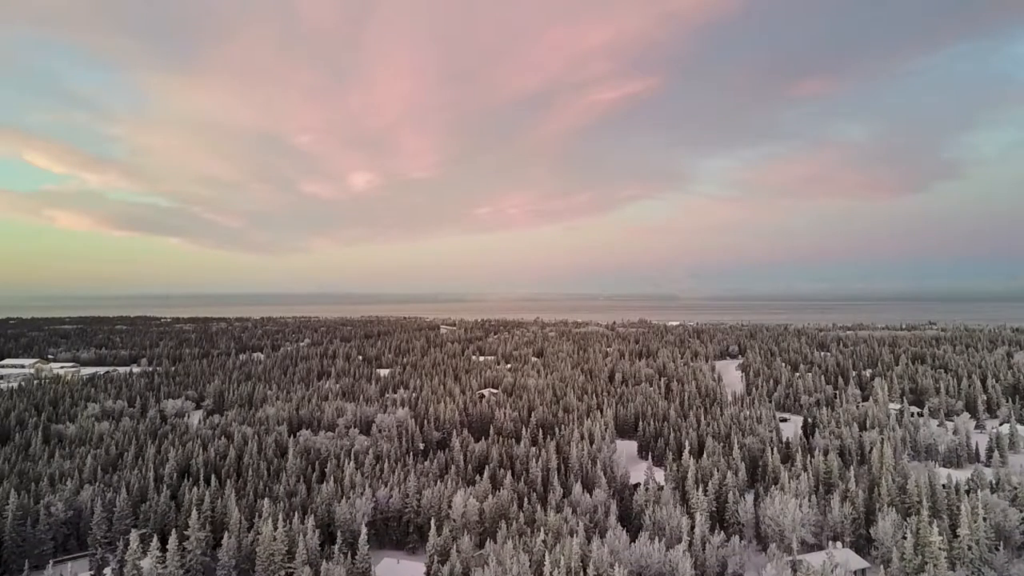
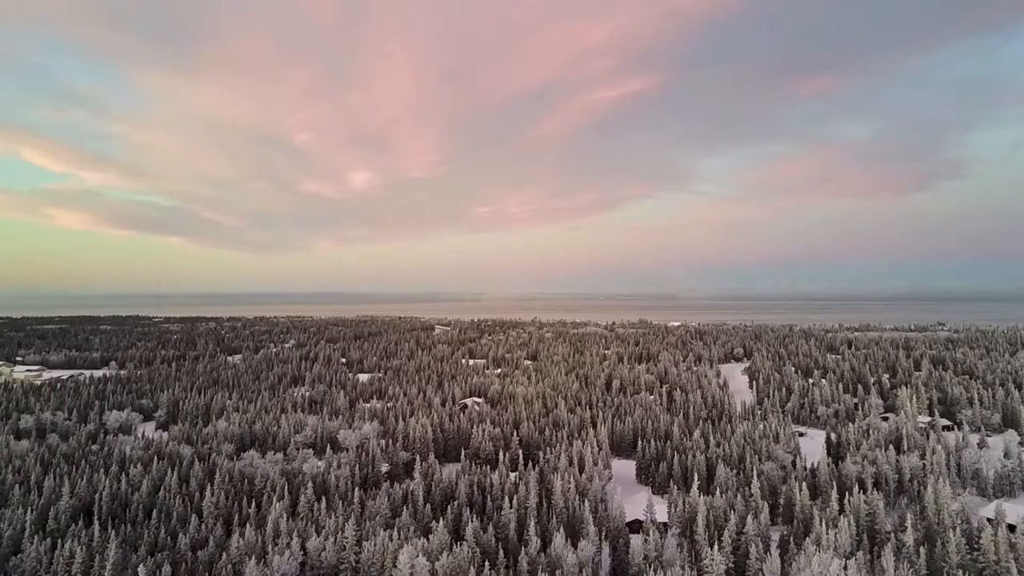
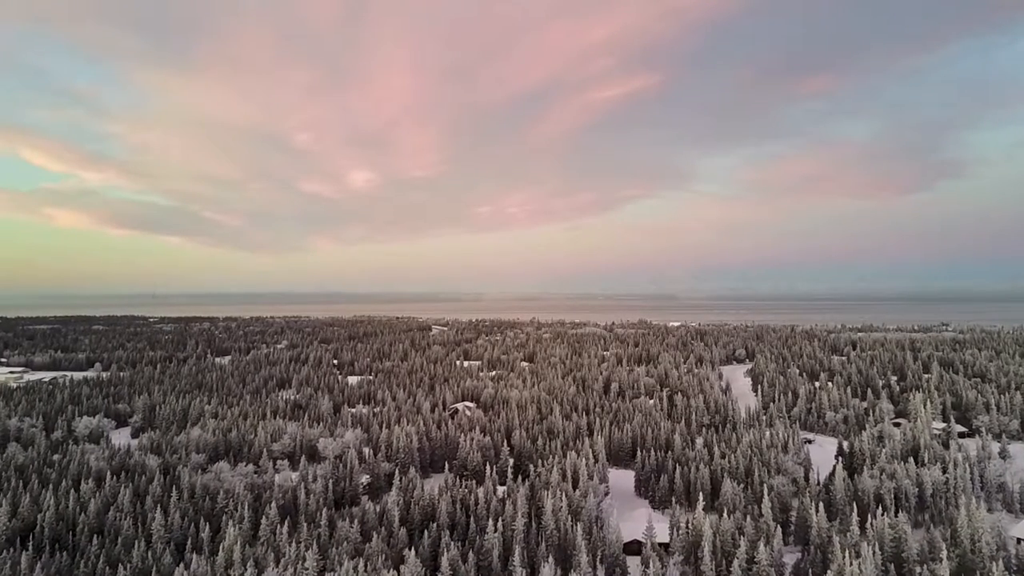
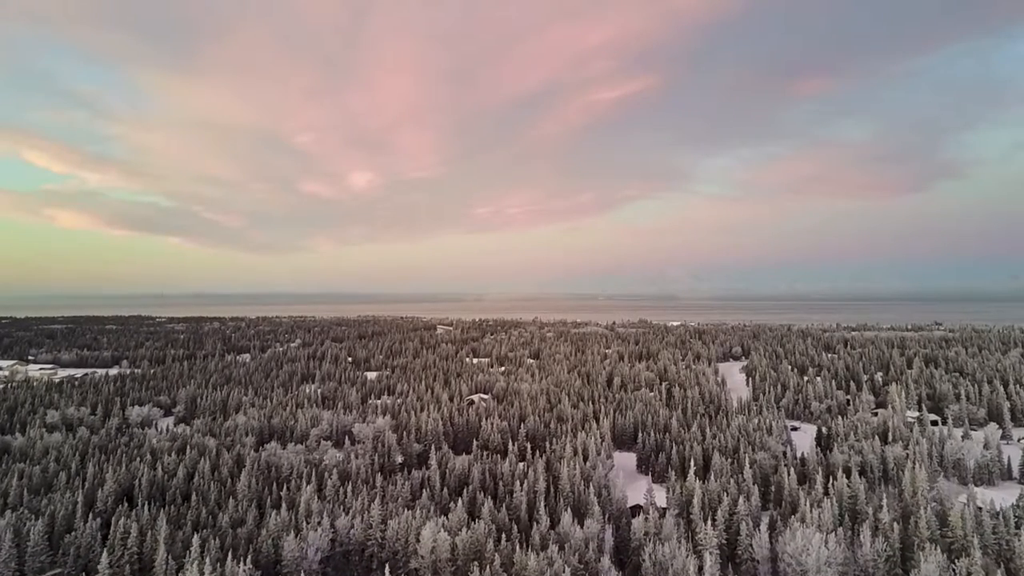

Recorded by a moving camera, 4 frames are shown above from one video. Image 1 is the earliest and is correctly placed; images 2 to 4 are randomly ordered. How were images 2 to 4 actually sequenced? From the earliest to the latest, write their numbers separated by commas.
4, 2, 3
